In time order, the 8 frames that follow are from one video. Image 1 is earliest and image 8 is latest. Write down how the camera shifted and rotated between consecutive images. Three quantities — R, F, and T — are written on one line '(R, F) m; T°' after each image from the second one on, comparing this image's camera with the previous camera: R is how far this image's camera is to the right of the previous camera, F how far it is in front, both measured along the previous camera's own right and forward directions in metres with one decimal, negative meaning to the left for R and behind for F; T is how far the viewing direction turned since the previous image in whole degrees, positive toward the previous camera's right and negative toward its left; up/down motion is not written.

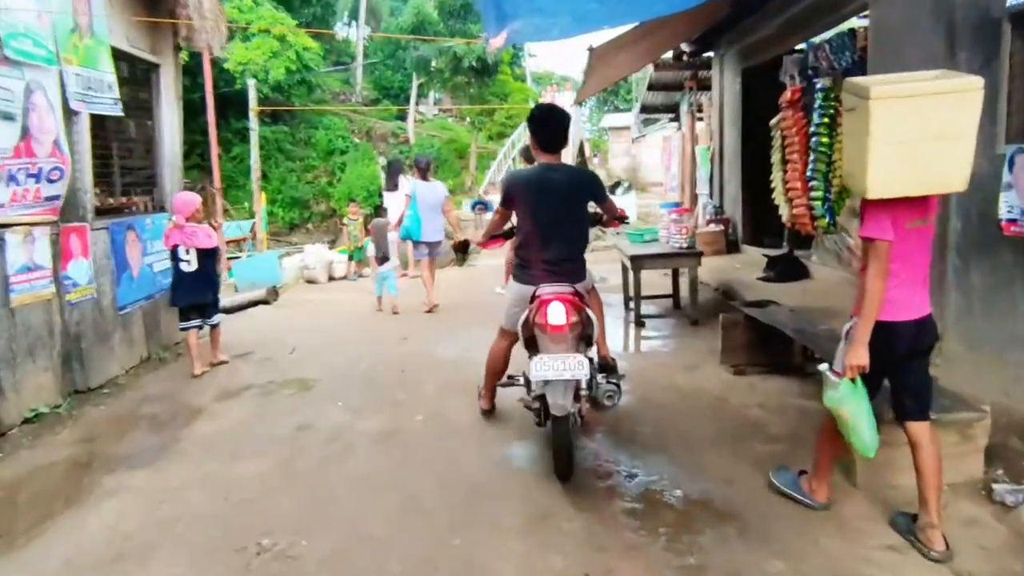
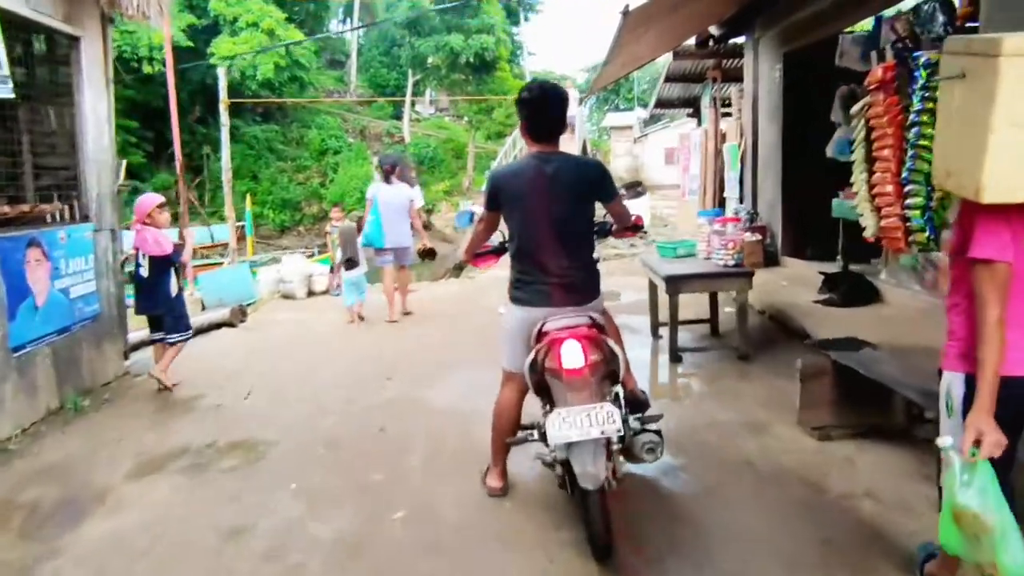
(-0.1, +1.3) m; 0°
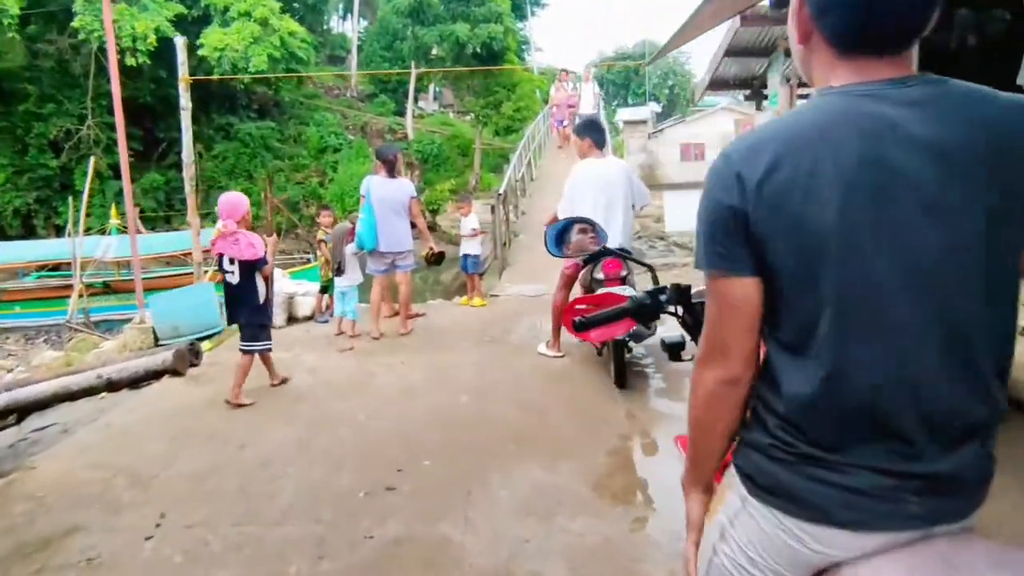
(-0.4, +2.2) m; 0°
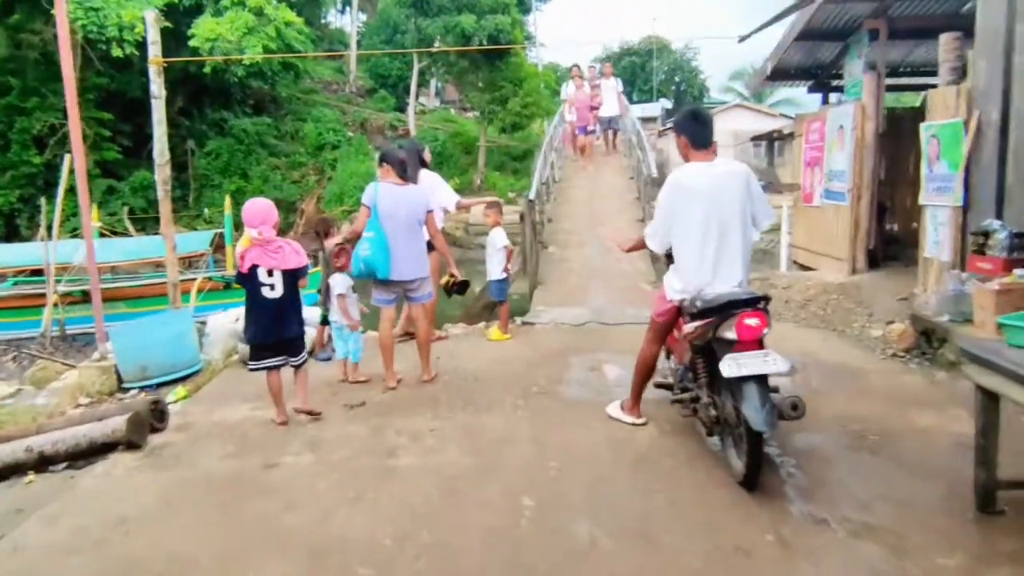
(-0.4, +1.5) m; 0°
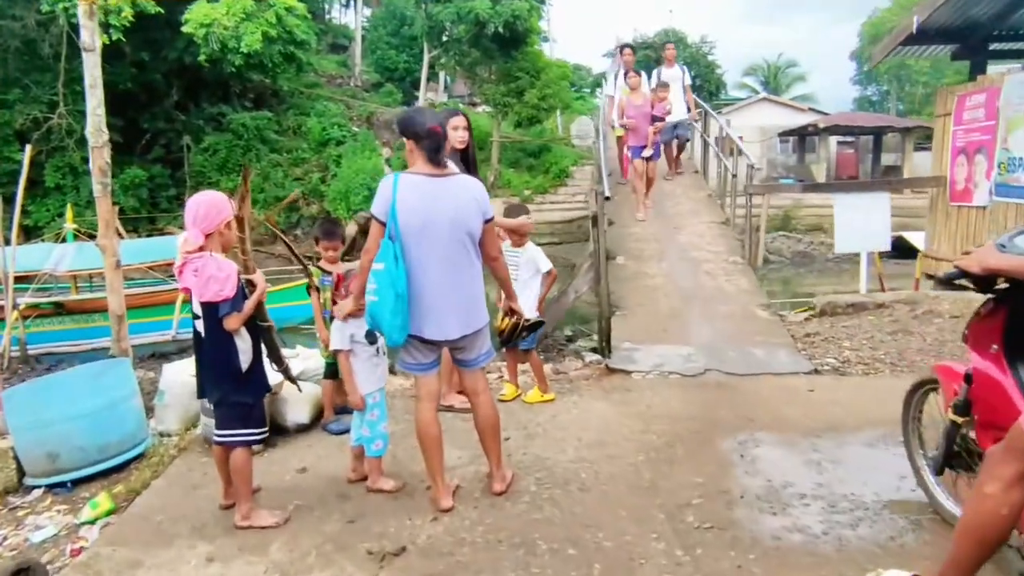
(-0.6, +2.3) m; 0°
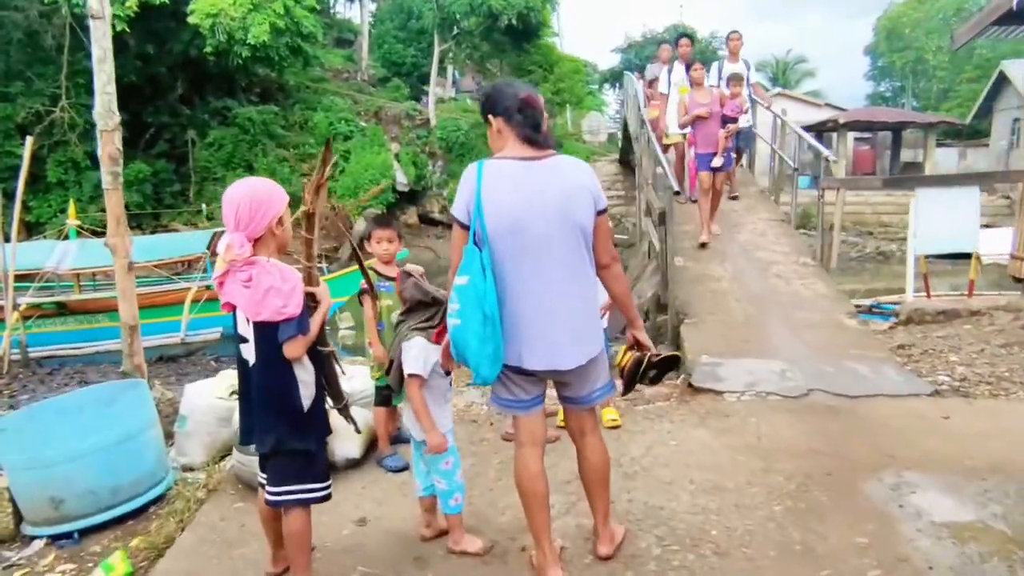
(-0.5, +0.7) m; 0°
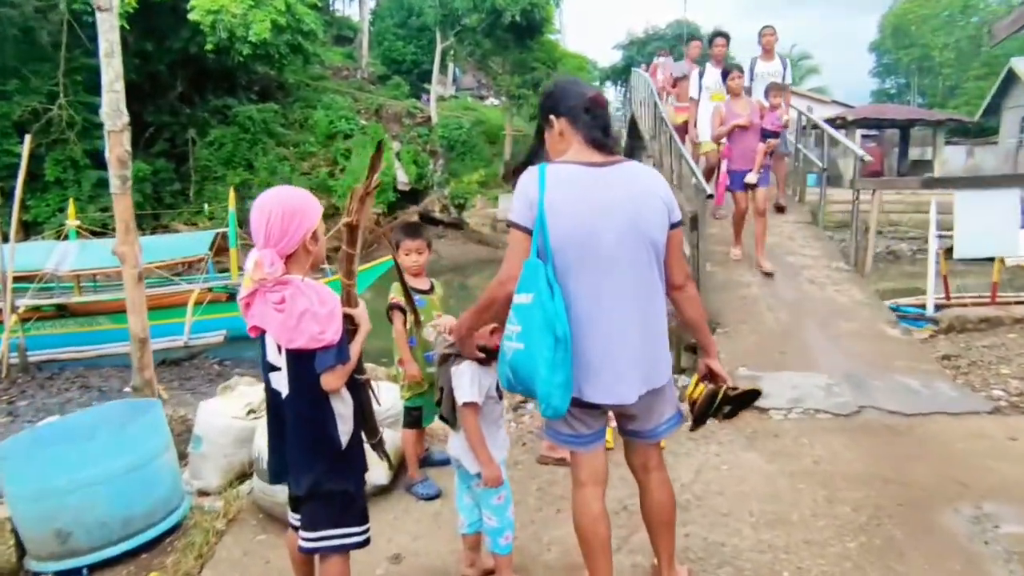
(-0.2, +0.3) m; 0°
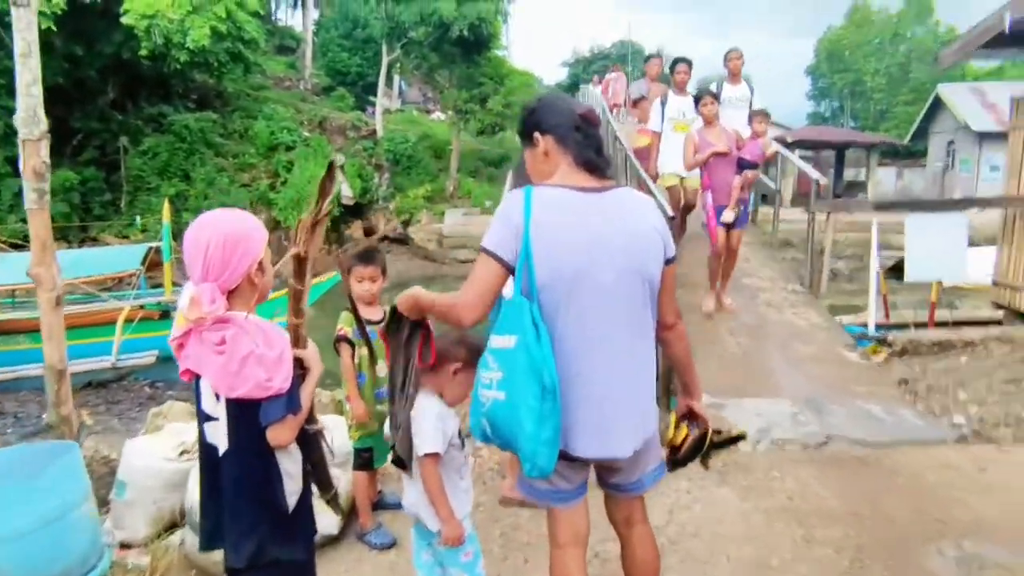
(-0.1, +0.3) m; +4°
